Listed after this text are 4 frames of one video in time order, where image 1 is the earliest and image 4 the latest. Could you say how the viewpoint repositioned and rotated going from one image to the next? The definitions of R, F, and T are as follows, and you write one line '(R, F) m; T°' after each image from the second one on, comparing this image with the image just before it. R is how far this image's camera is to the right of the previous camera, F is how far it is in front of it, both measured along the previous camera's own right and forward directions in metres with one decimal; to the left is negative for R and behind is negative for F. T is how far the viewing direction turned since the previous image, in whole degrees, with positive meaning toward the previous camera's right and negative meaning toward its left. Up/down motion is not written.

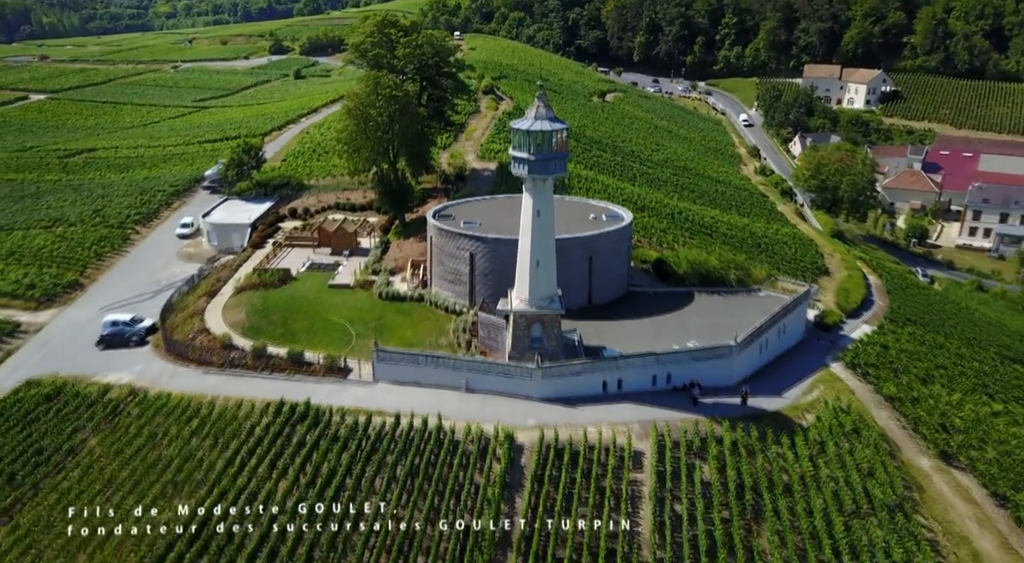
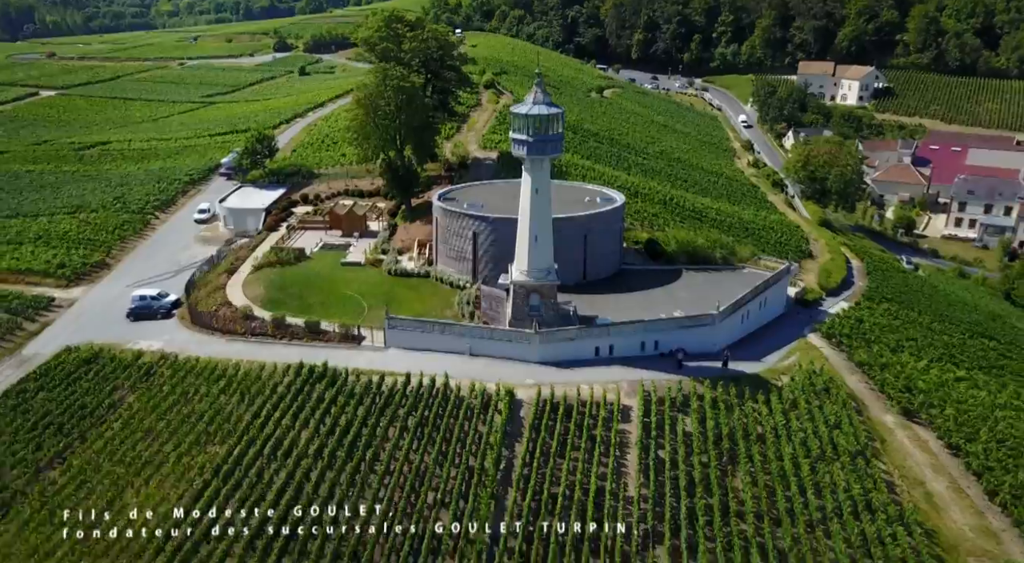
(0.0, -2.4) m; 0°
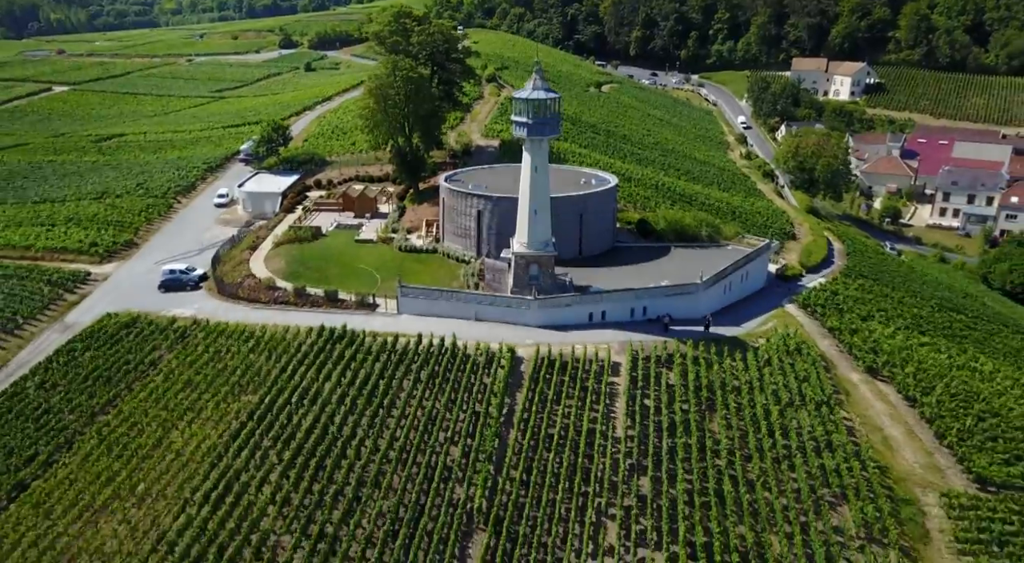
(0.0, -2.9) m; 0°
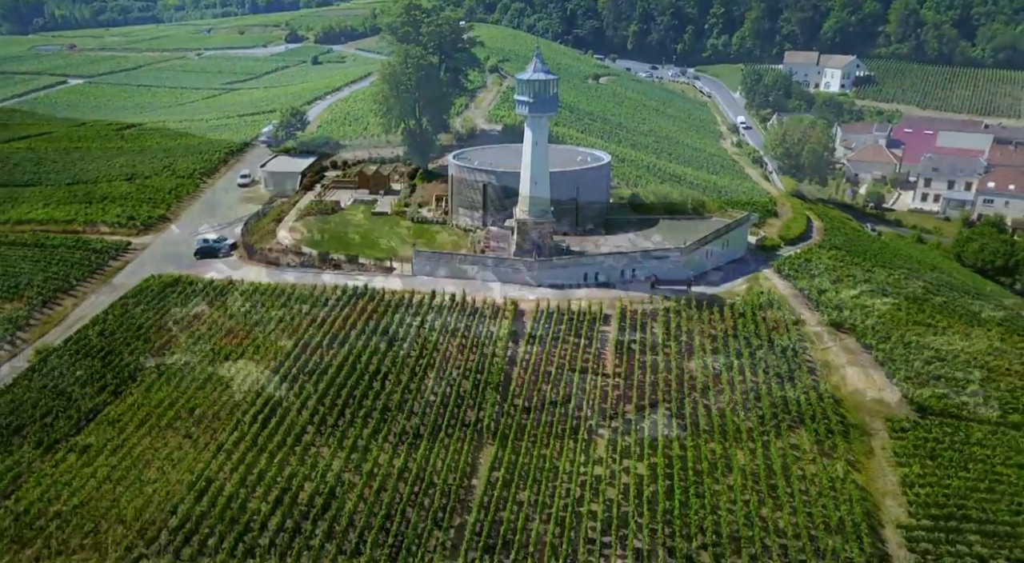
(-0.1, -3.7) m; 0°
